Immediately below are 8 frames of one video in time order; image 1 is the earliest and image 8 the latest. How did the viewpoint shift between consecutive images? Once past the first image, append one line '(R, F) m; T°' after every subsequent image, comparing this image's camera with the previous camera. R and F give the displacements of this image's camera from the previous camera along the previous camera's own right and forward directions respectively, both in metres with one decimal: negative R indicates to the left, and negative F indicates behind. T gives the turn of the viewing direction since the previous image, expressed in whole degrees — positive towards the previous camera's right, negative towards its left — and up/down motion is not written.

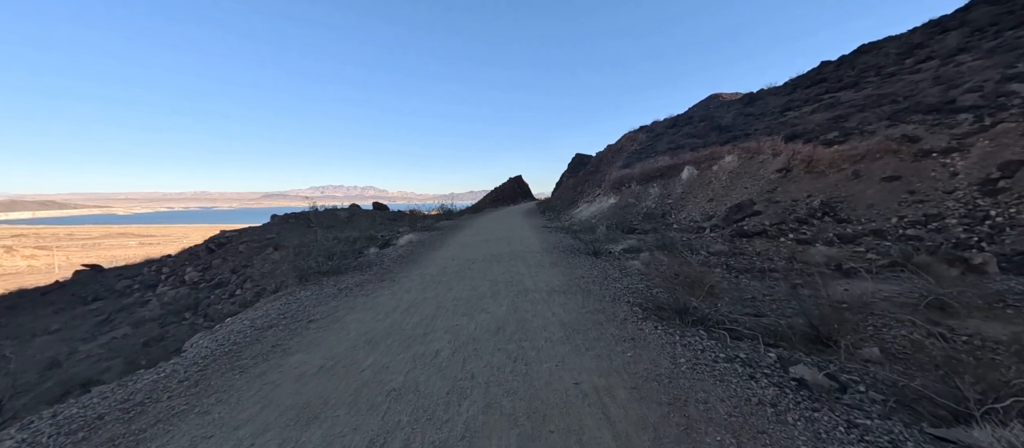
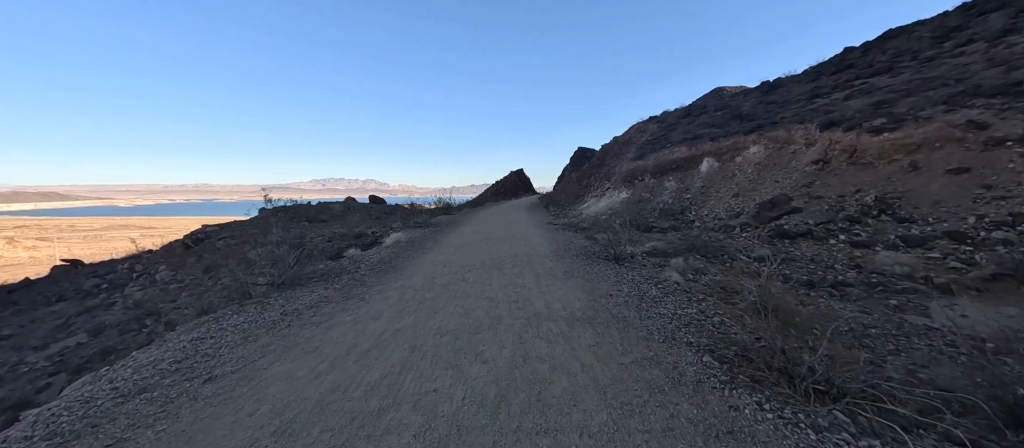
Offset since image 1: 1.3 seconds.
(-0.1, +1.4) m; 0°
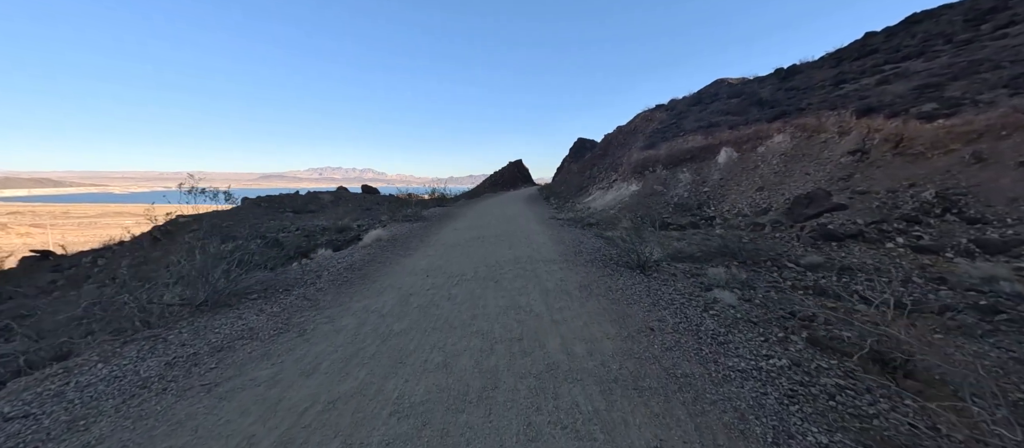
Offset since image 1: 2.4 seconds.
(-0.1, +1.3) m; 0°
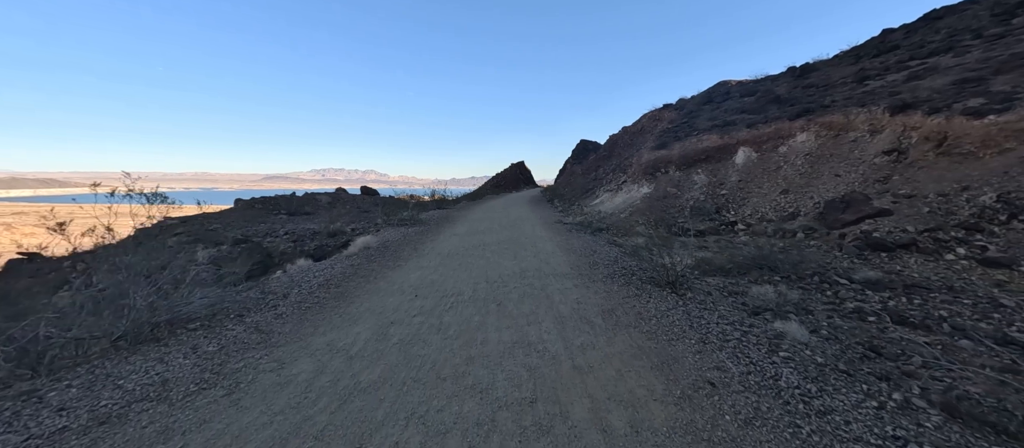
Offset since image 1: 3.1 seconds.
(-0.1, +0.9) m; 0°
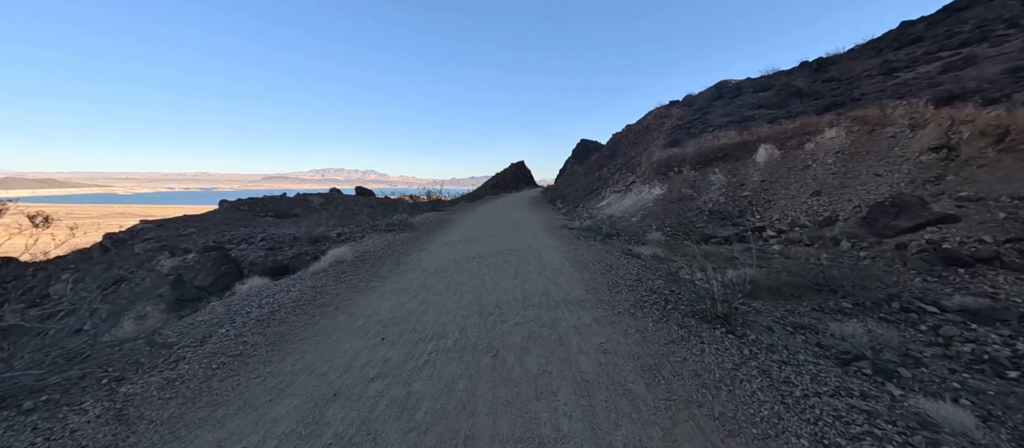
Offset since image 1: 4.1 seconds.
(0.0, +1.1) m; 0°
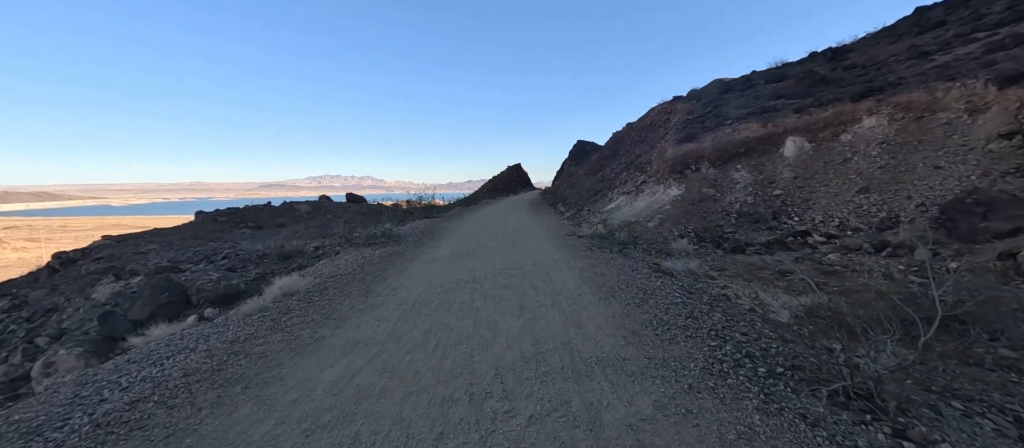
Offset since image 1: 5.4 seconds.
(-0.1, +1.4) m; 0°
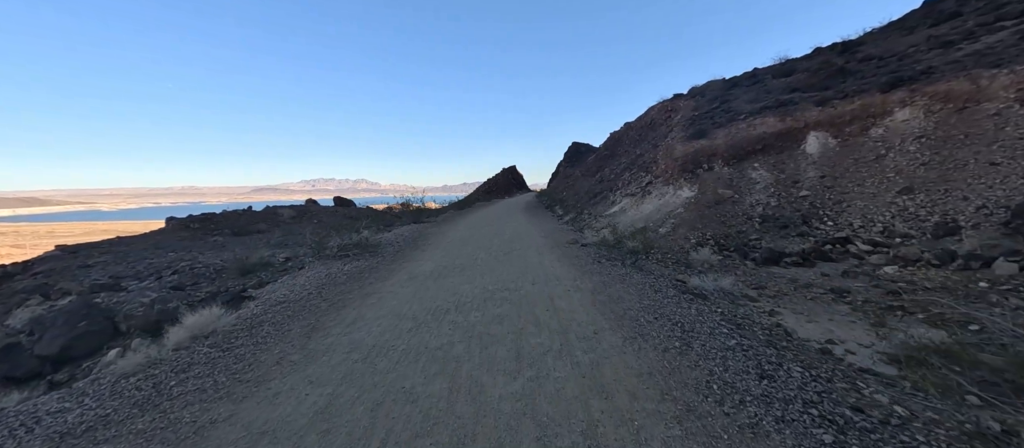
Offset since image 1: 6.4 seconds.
(+0.1, +1.1) m; +1°
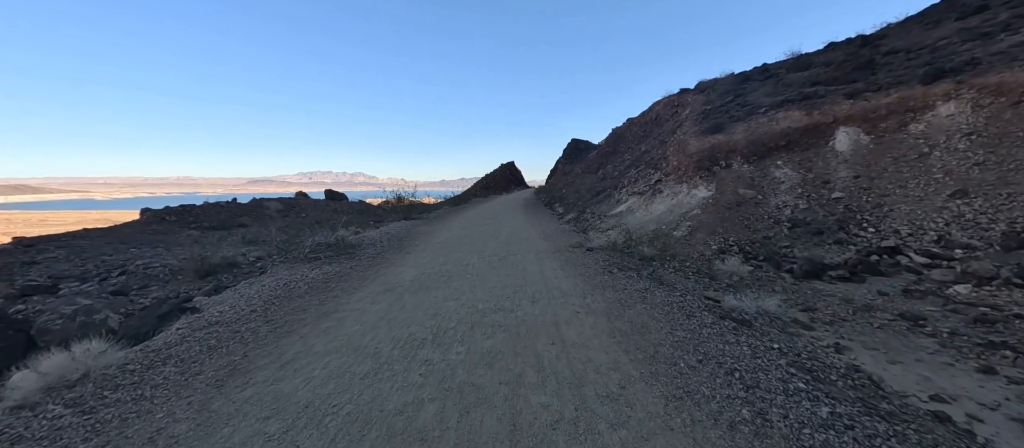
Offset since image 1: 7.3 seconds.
(0.0, +1.0) m; 0°
